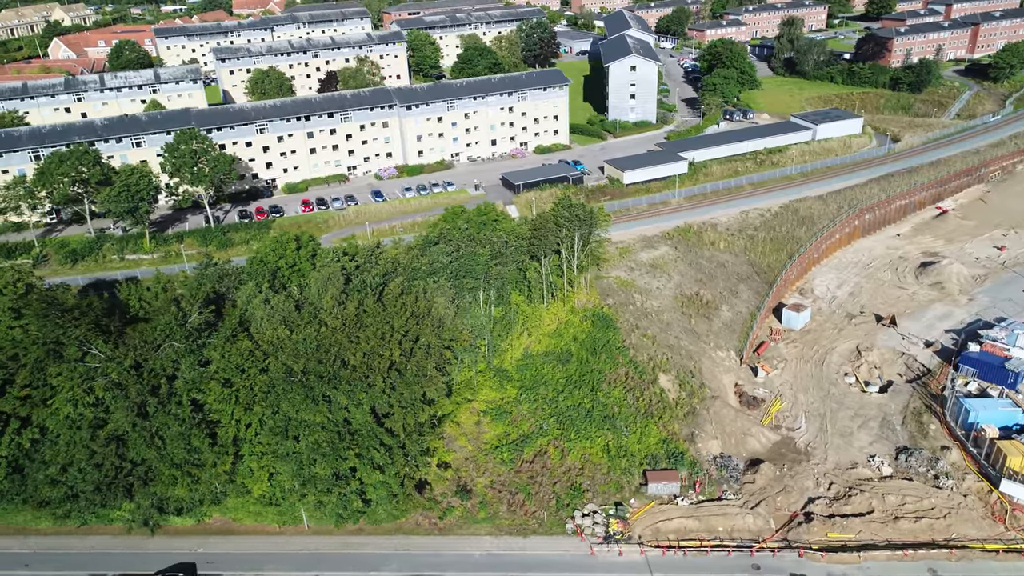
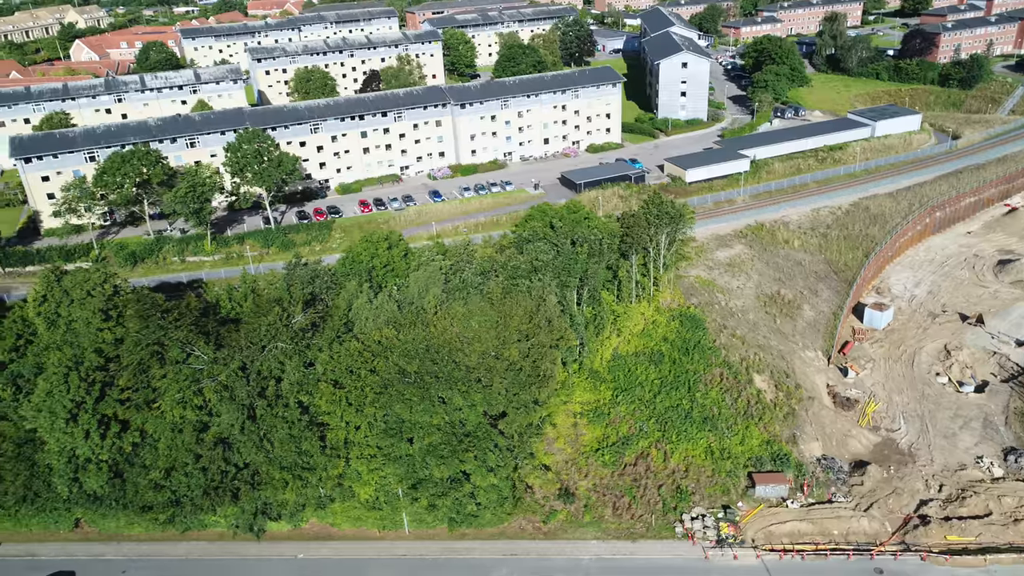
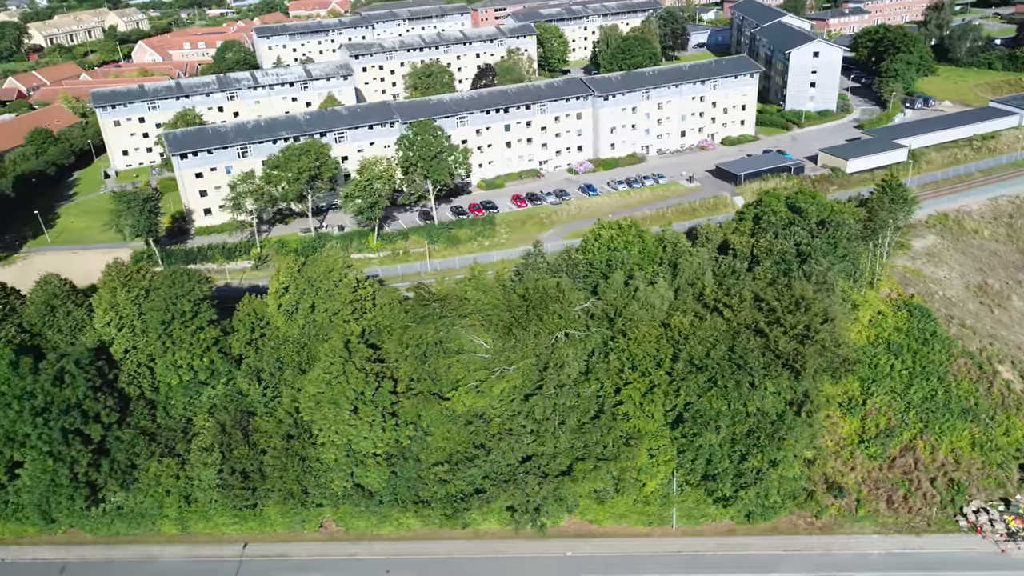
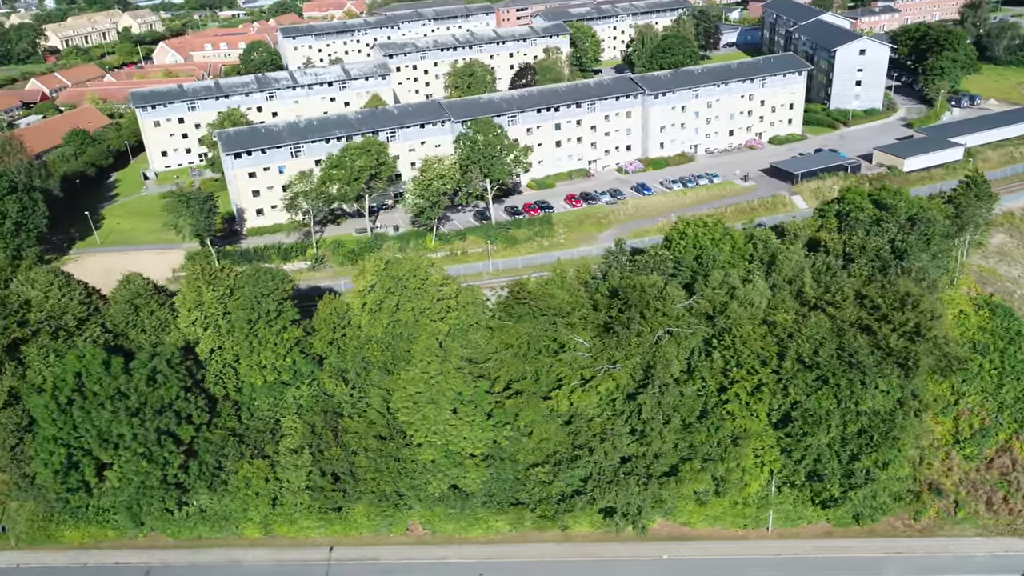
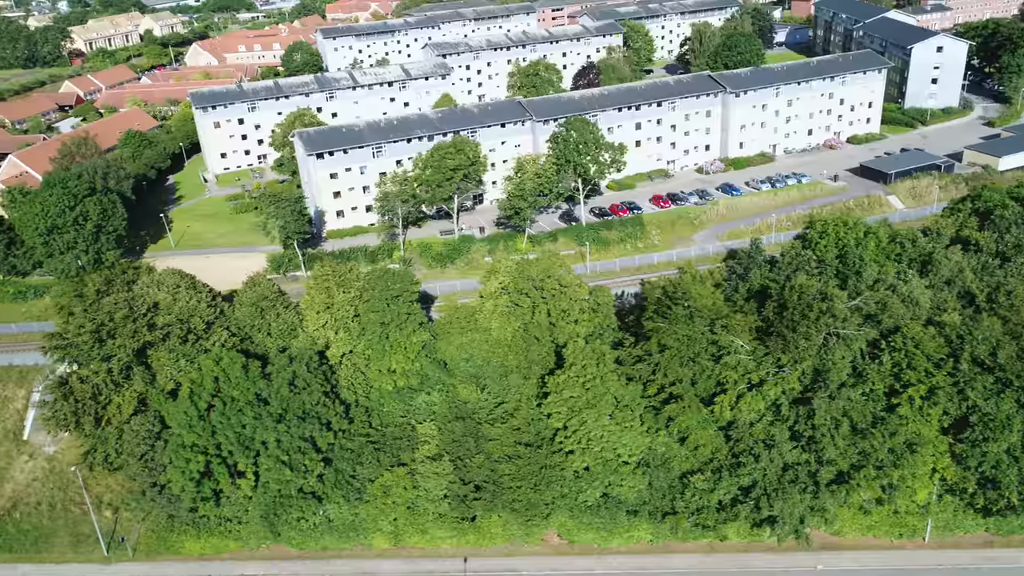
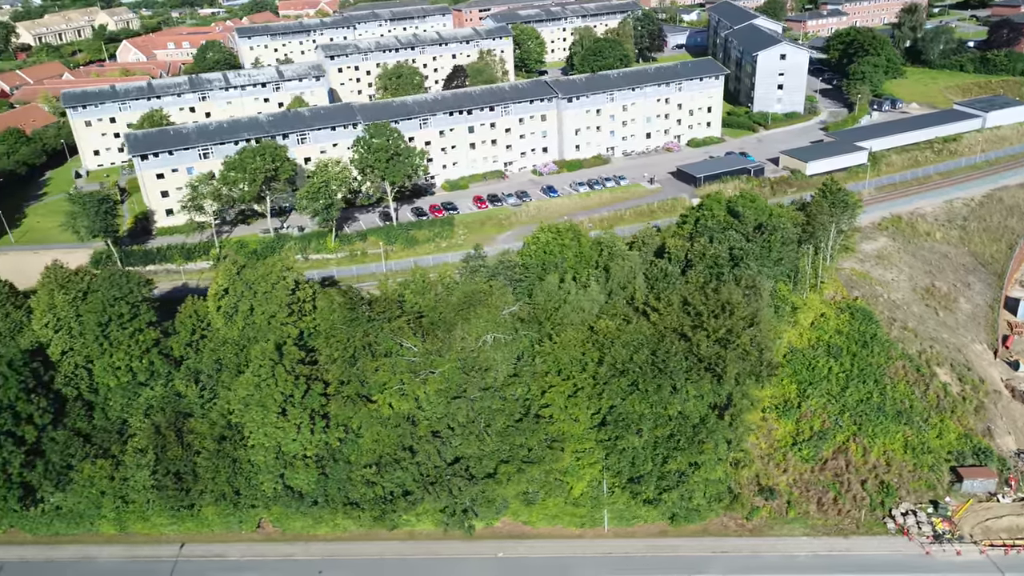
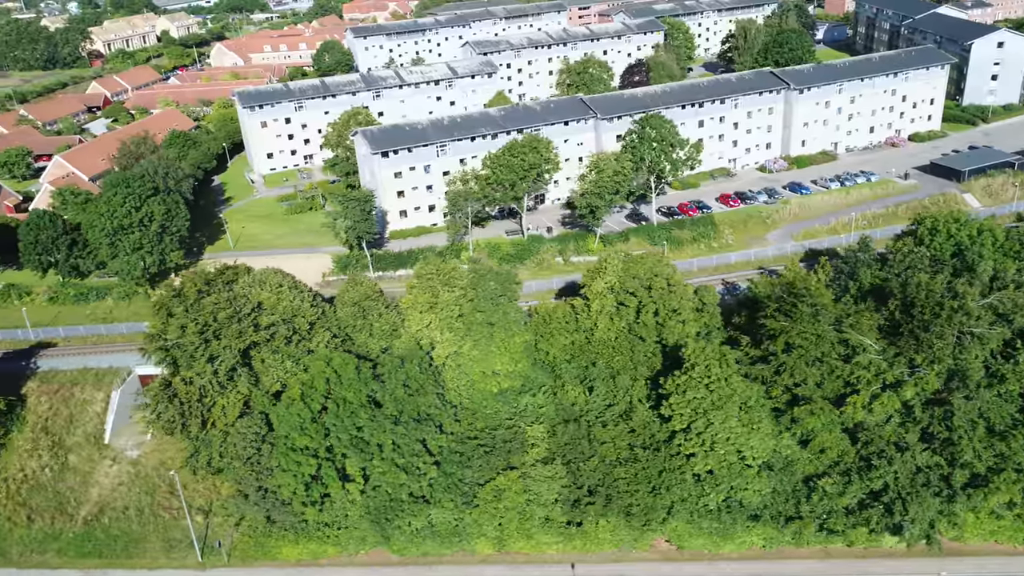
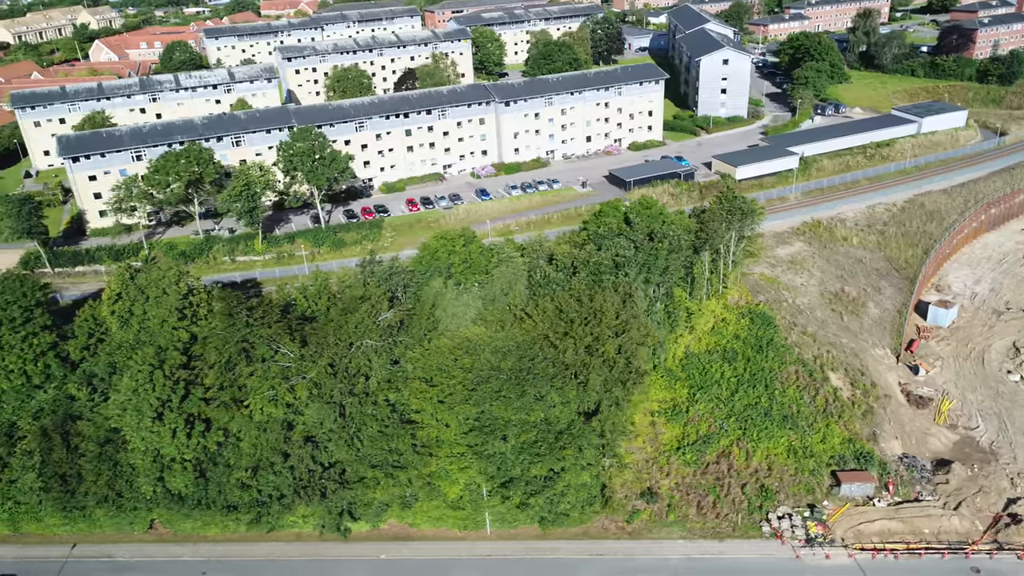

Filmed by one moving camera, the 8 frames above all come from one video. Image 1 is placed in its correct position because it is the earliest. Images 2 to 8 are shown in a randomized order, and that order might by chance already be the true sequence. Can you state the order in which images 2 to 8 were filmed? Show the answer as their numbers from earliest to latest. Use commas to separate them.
2, 8, 6, 3, 4, 5, 7
